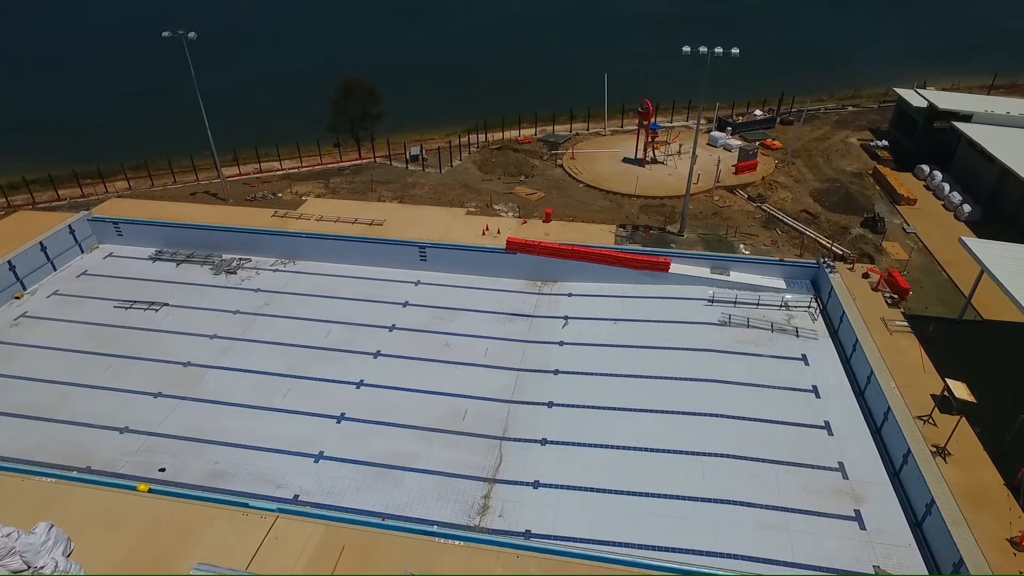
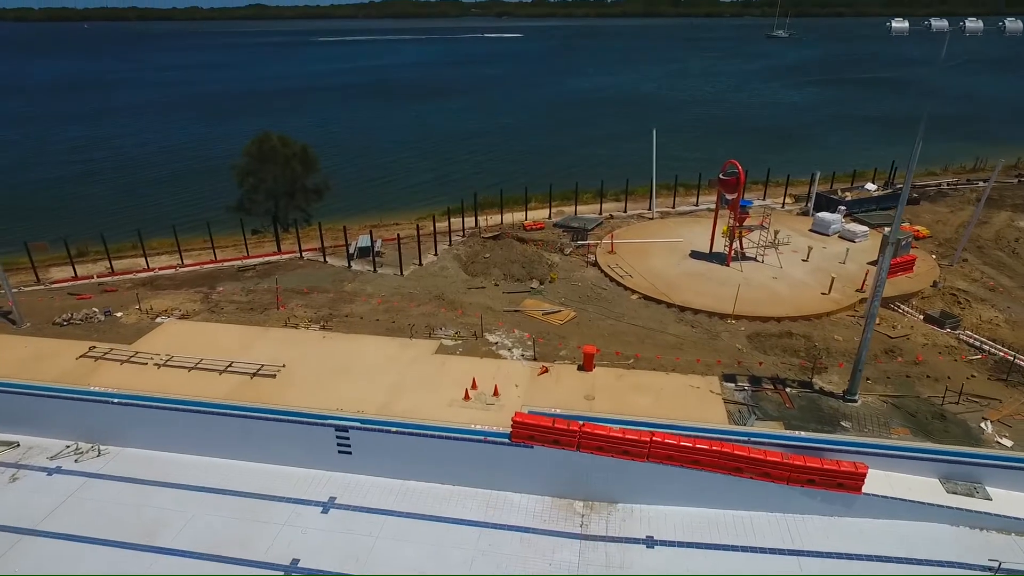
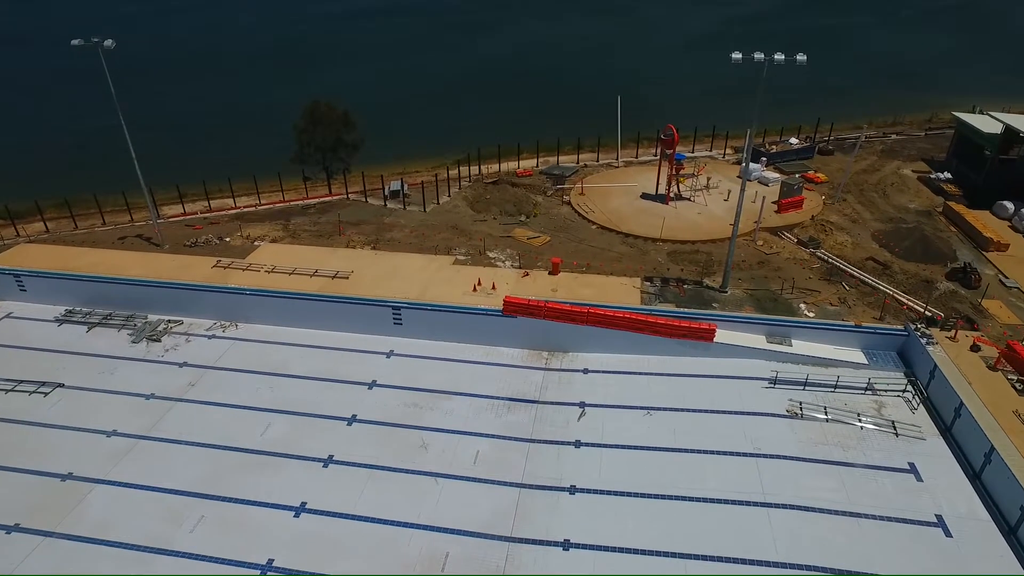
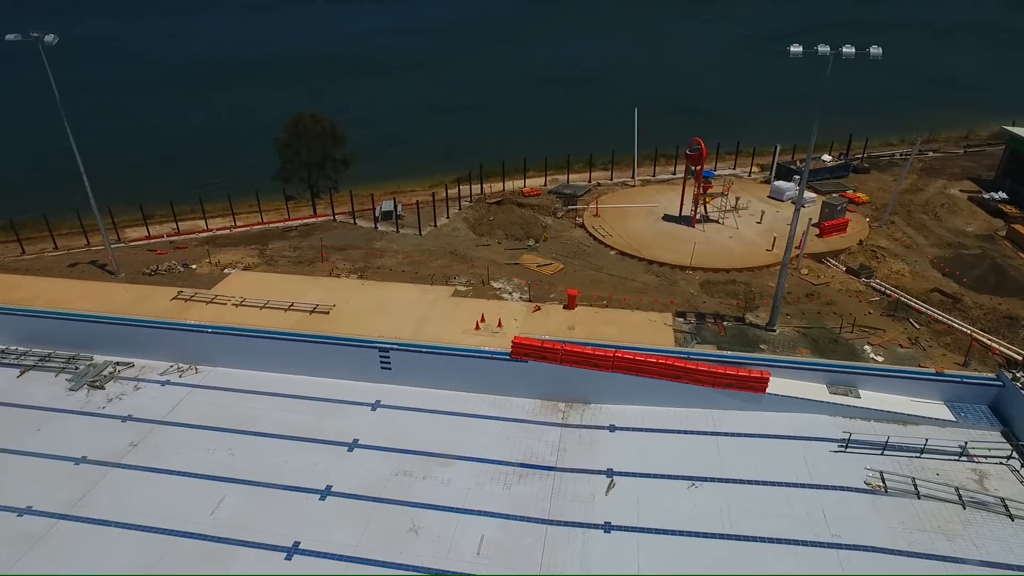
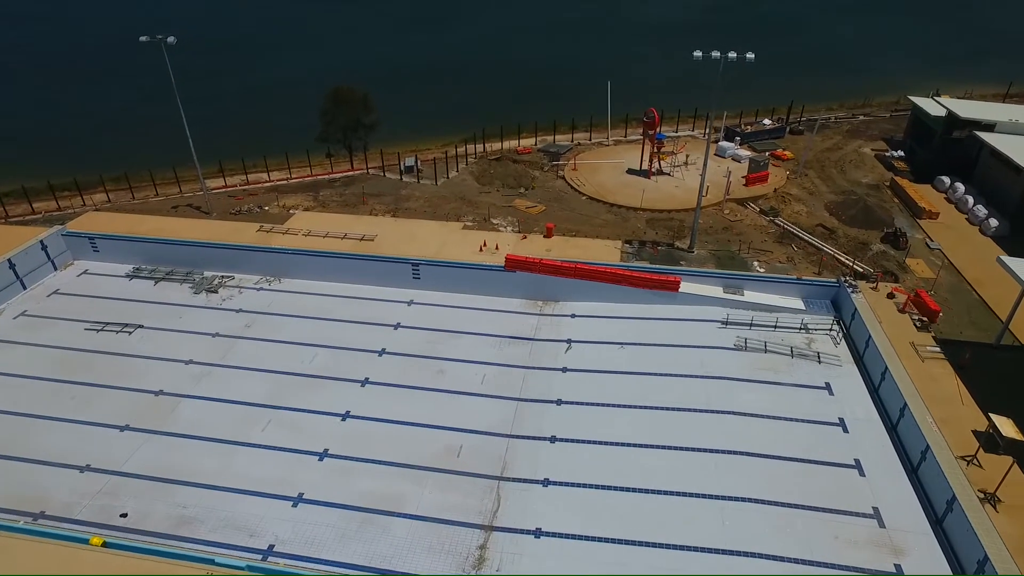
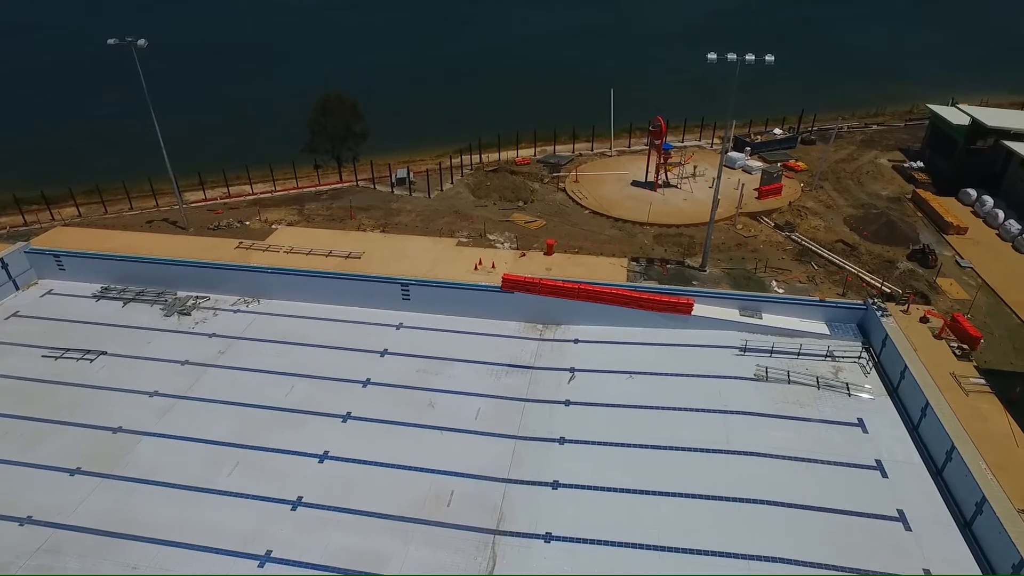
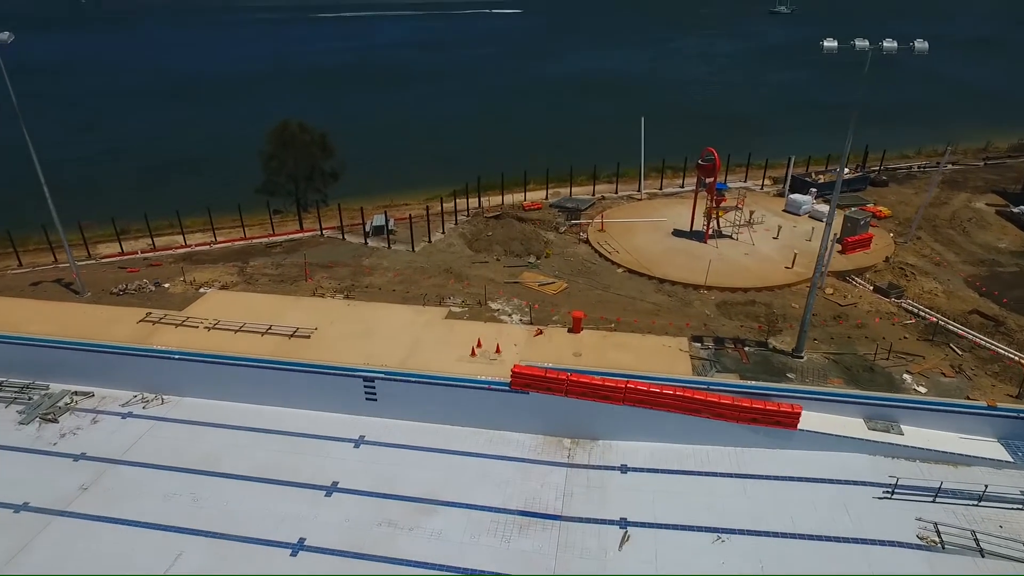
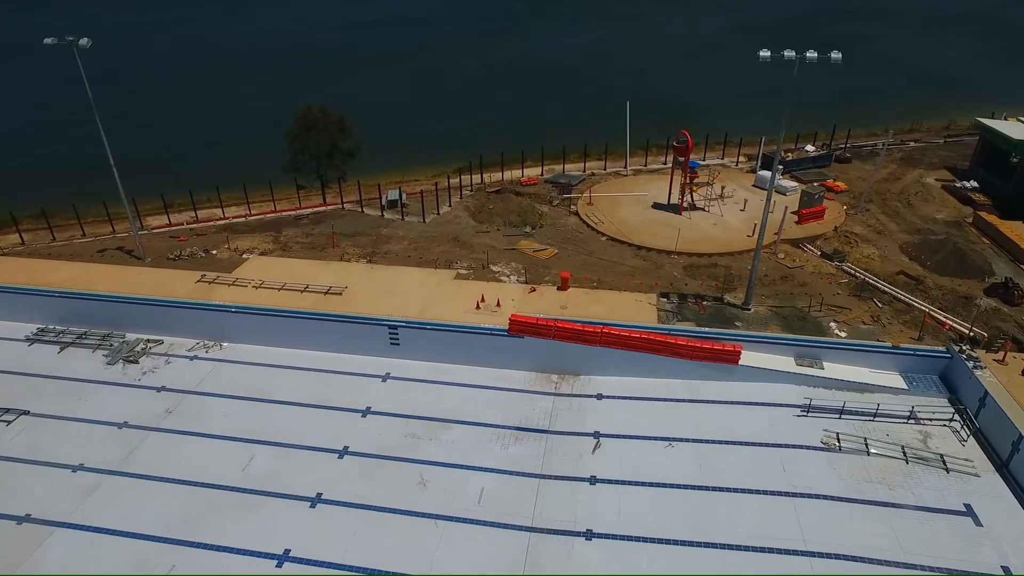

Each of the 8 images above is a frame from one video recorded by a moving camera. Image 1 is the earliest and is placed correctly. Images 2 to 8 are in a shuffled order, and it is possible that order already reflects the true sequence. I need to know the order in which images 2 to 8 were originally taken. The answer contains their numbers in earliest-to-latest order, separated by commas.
5, 6, 3, 8, 4, 7, 2
